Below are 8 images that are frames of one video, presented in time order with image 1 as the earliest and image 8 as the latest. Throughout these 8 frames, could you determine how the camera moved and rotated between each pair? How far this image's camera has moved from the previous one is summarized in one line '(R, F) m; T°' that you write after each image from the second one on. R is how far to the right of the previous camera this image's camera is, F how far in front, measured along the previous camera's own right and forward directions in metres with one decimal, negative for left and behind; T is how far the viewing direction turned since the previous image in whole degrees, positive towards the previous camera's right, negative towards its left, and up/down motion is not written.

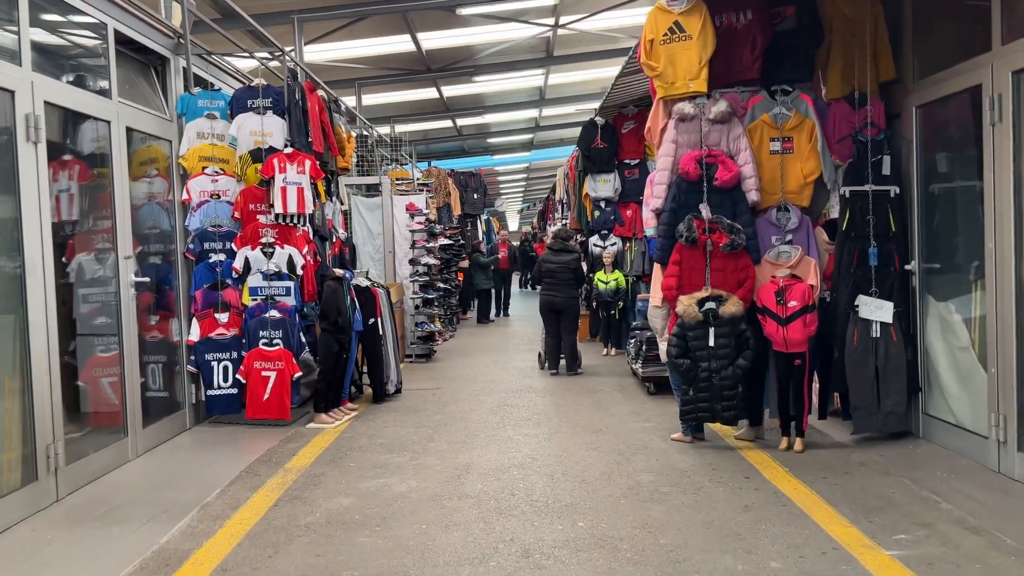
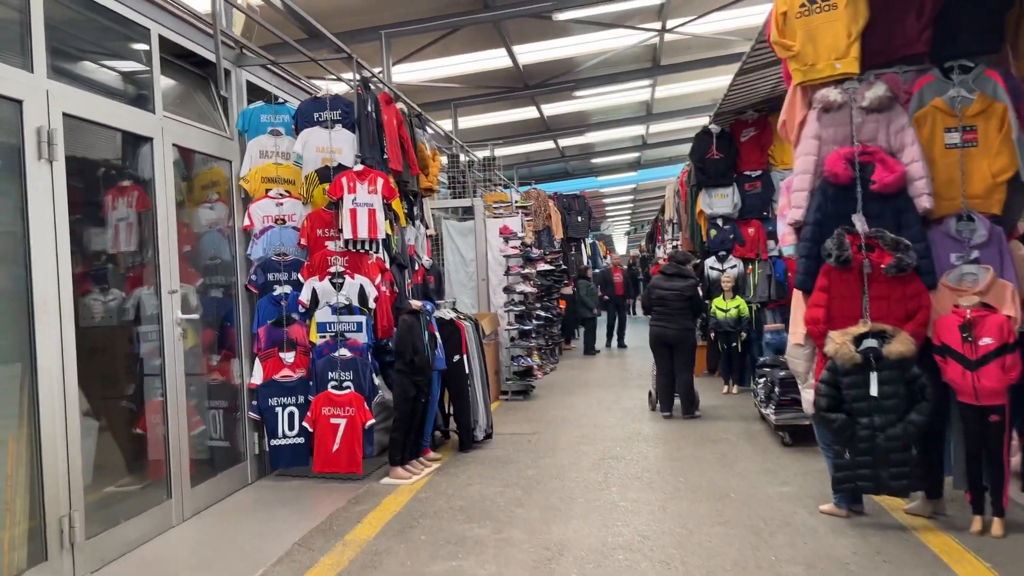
(0.0, +0.9) m; -8°
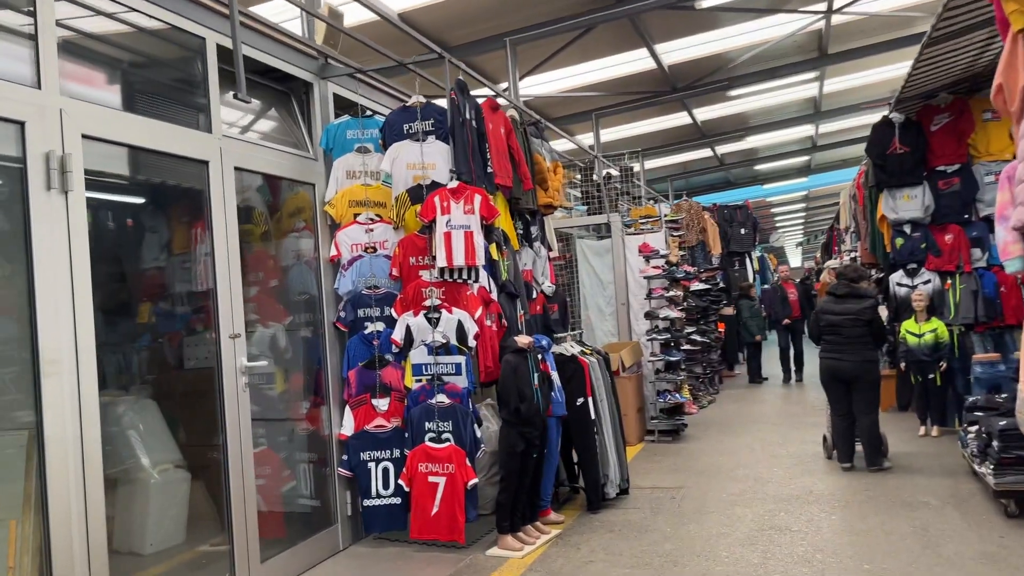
(+0.2, +0.9) m; -12°
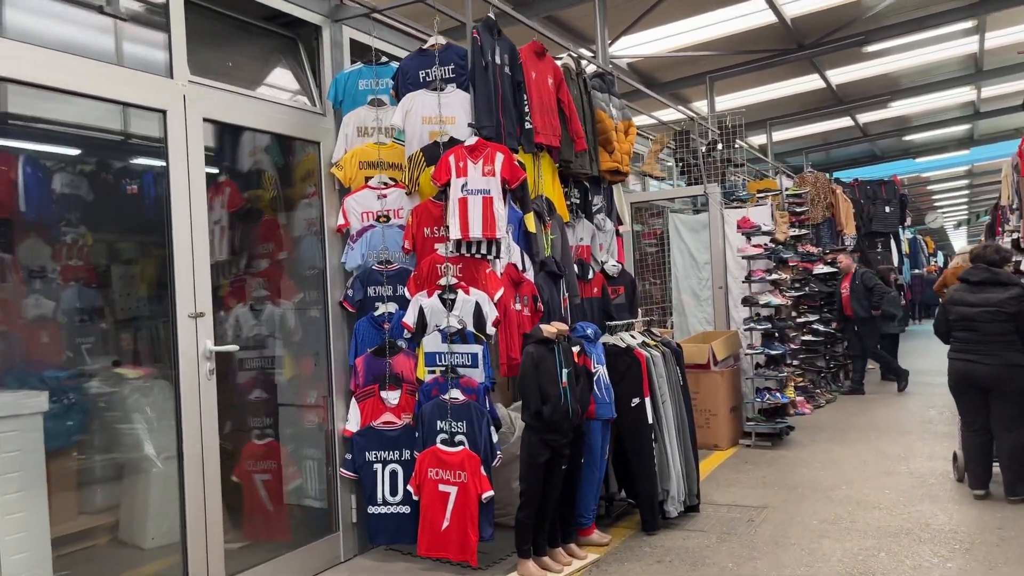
(+0.5, +0.8) m; -10°
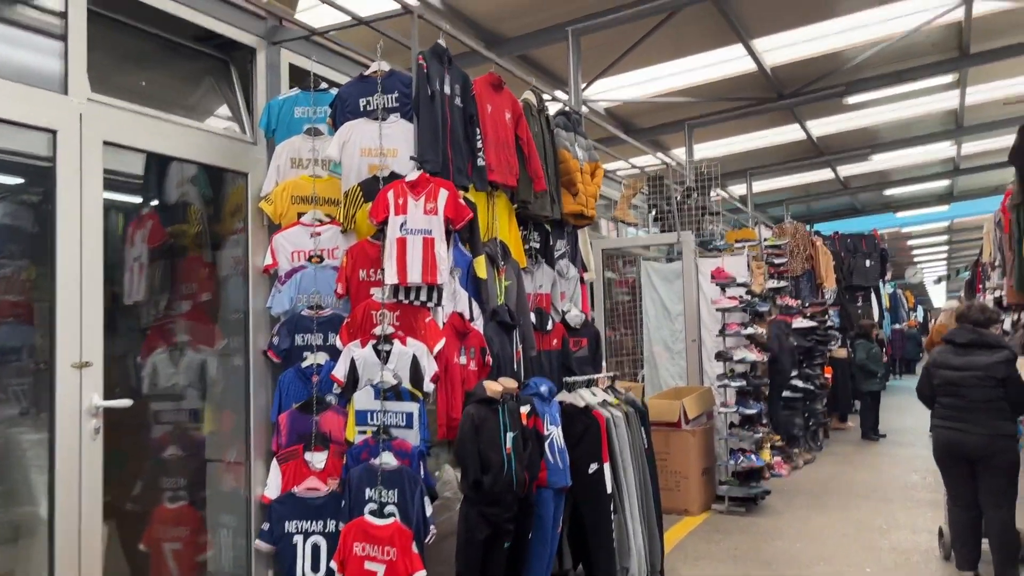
(+0.2, +0.4) m; +1°
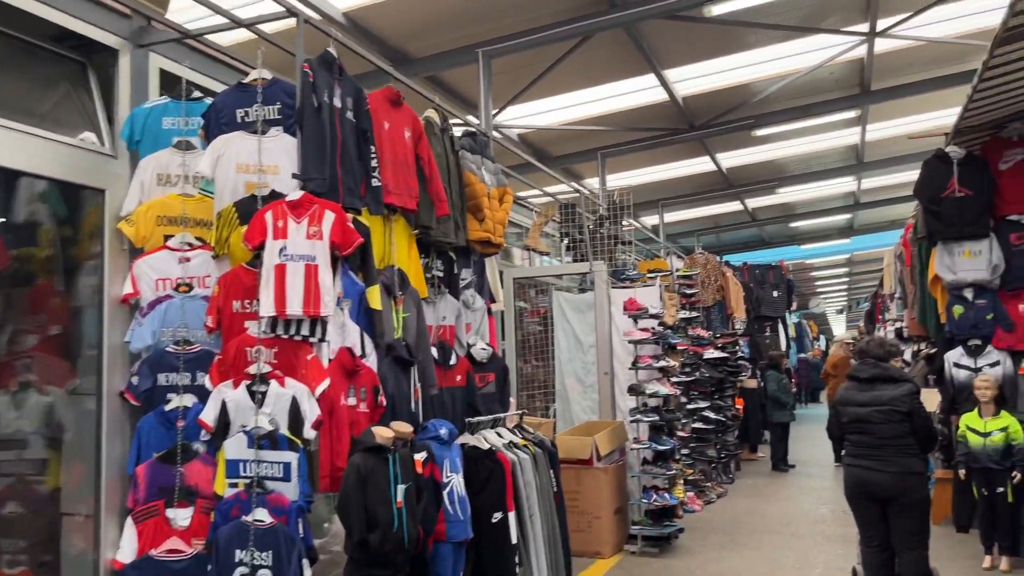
(+0.1, +0.3) m; +6°
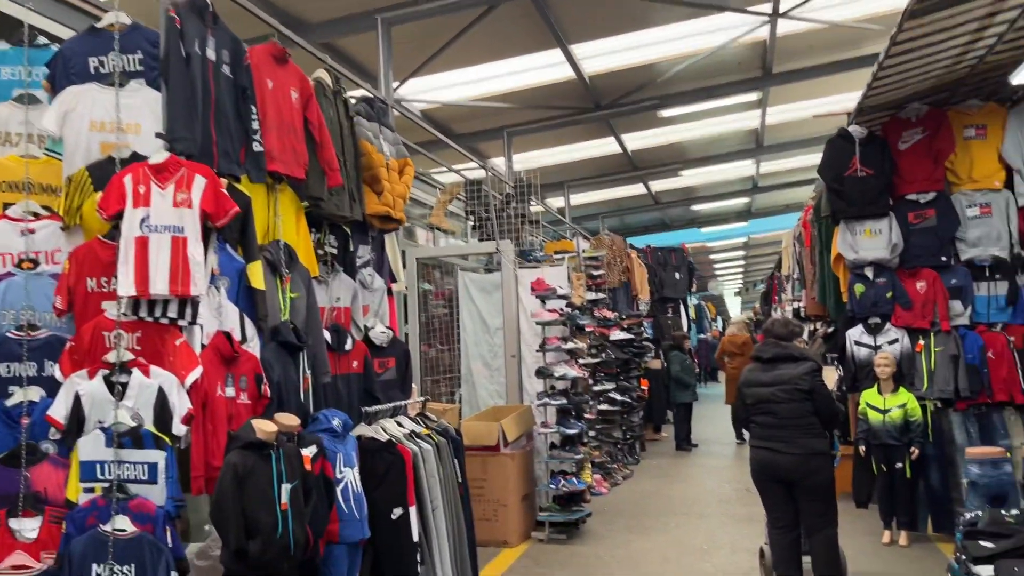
(0.0, +0.3) m; +7°
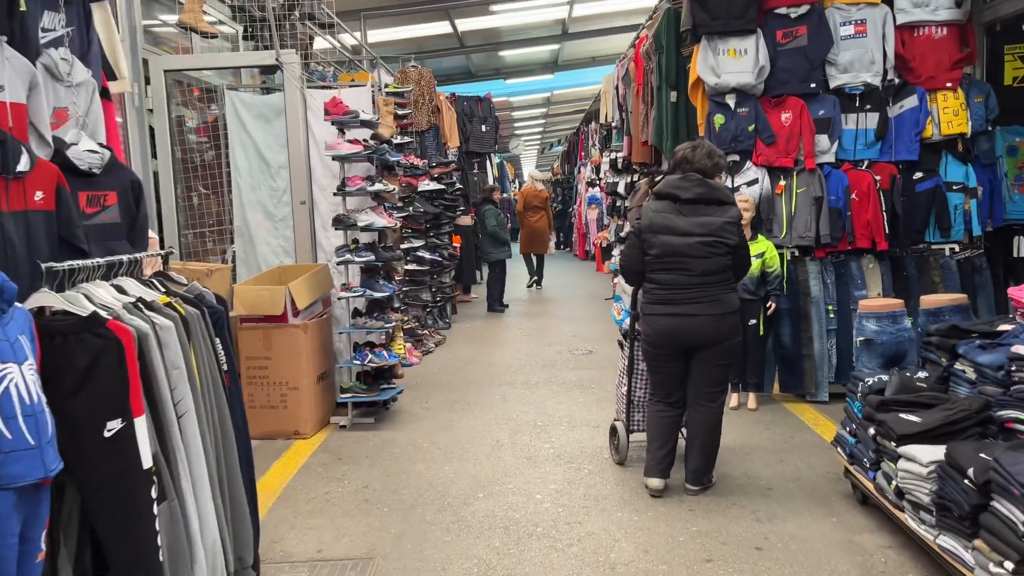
(0.0, +1.2) m; +14°
